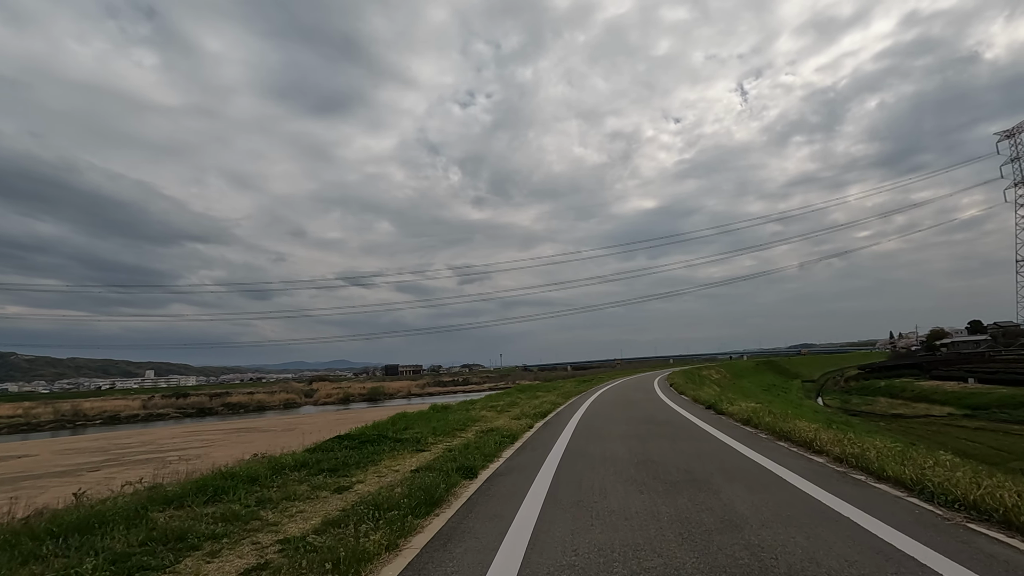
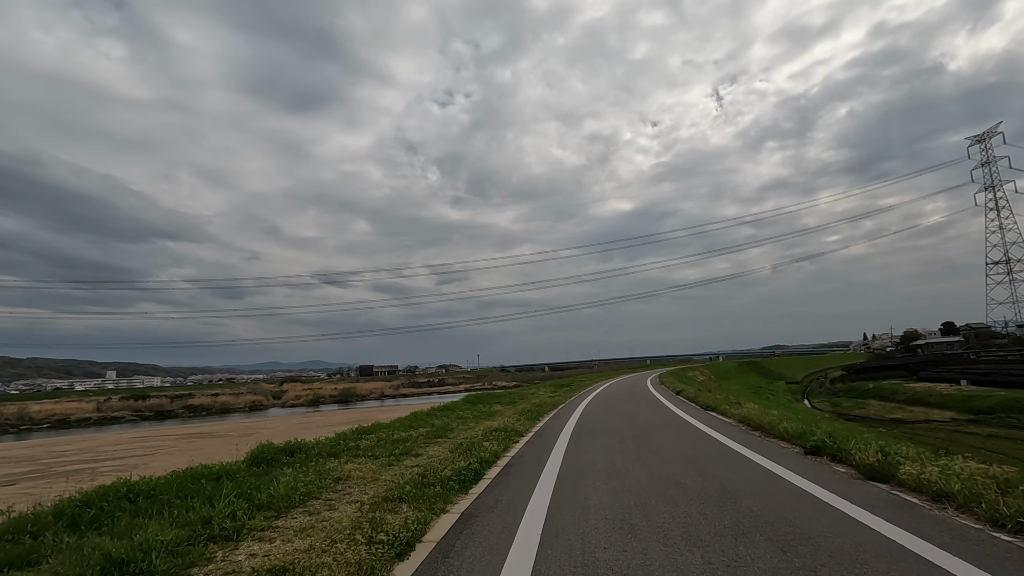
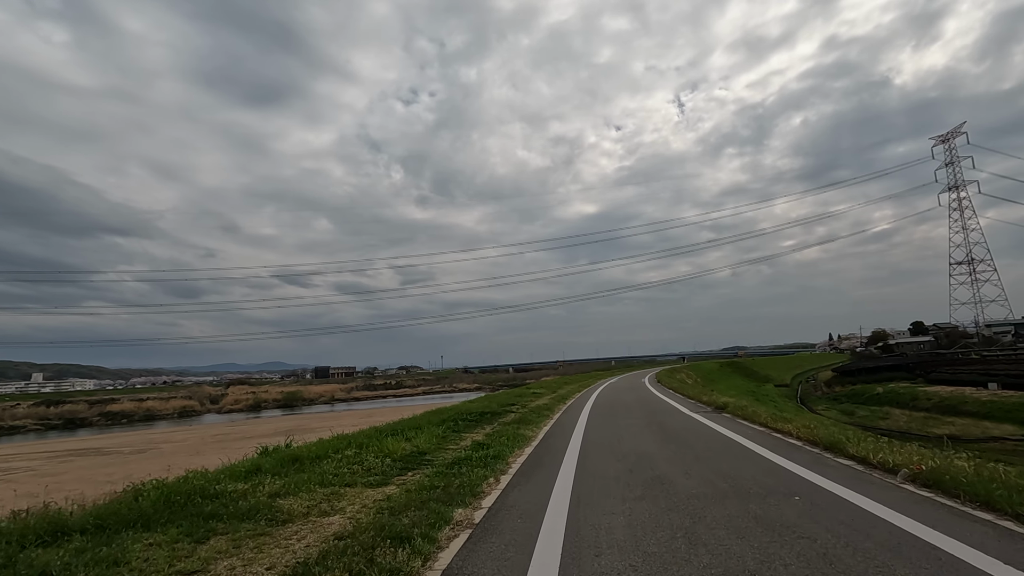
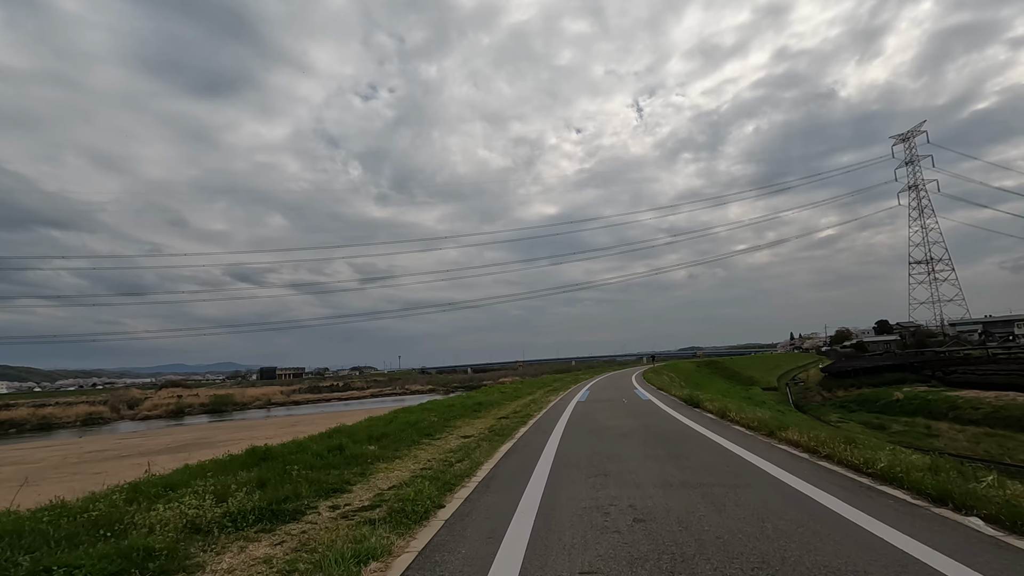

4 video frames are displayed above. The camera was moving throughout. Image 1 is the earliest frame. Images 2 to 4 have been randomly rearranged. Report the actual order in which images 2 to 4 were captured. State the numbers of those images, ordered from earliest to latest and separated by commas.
2, 3, 4
